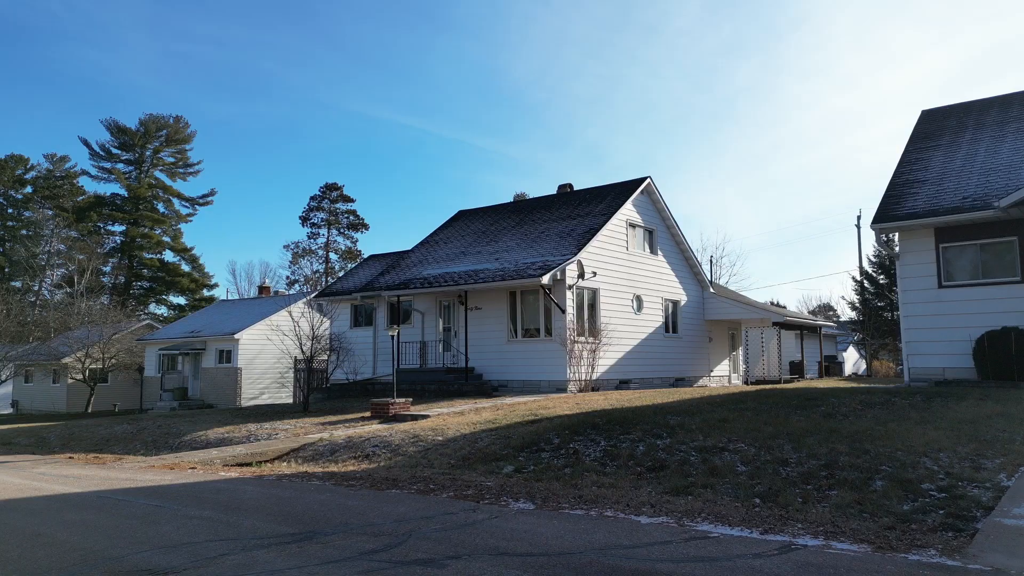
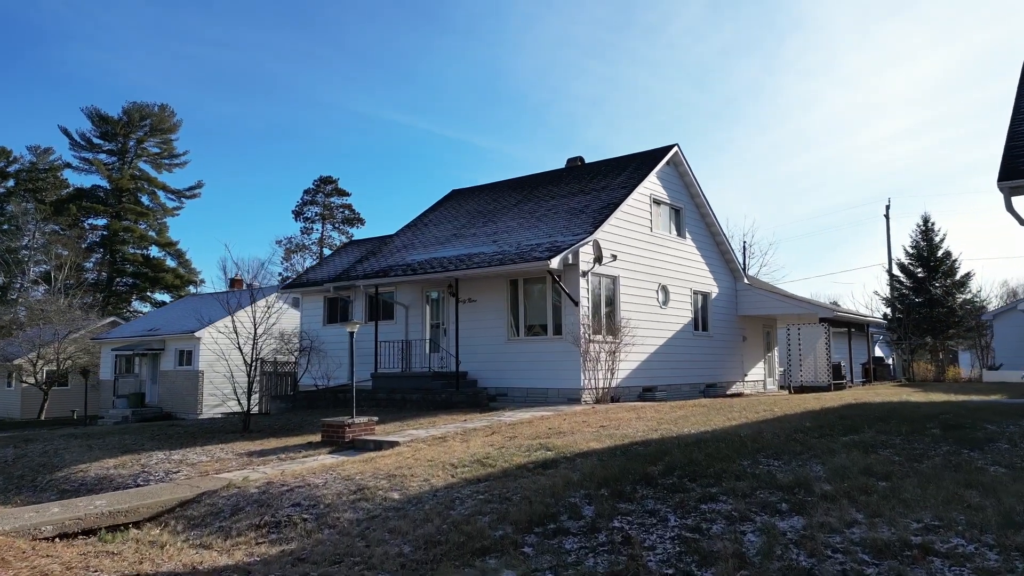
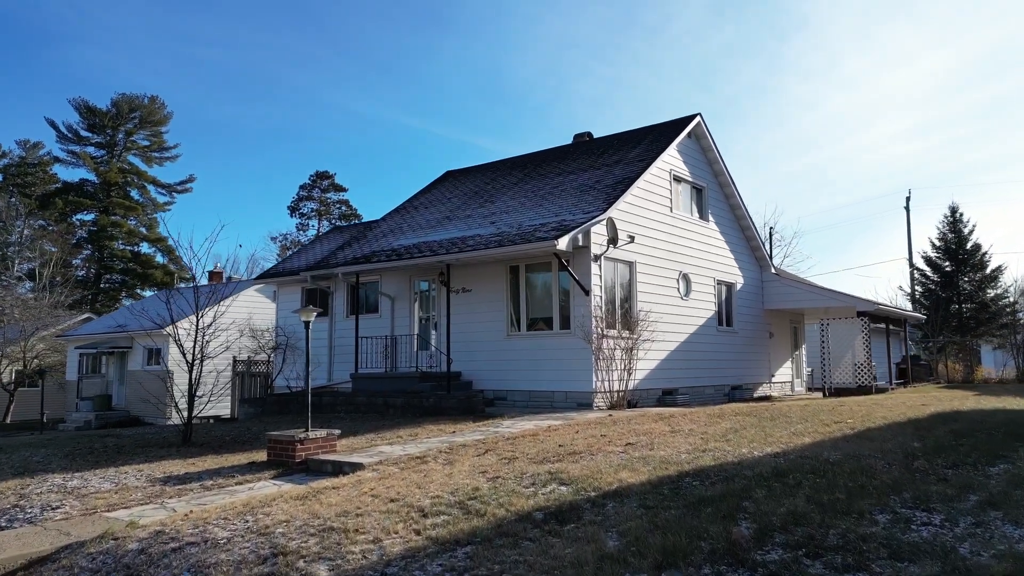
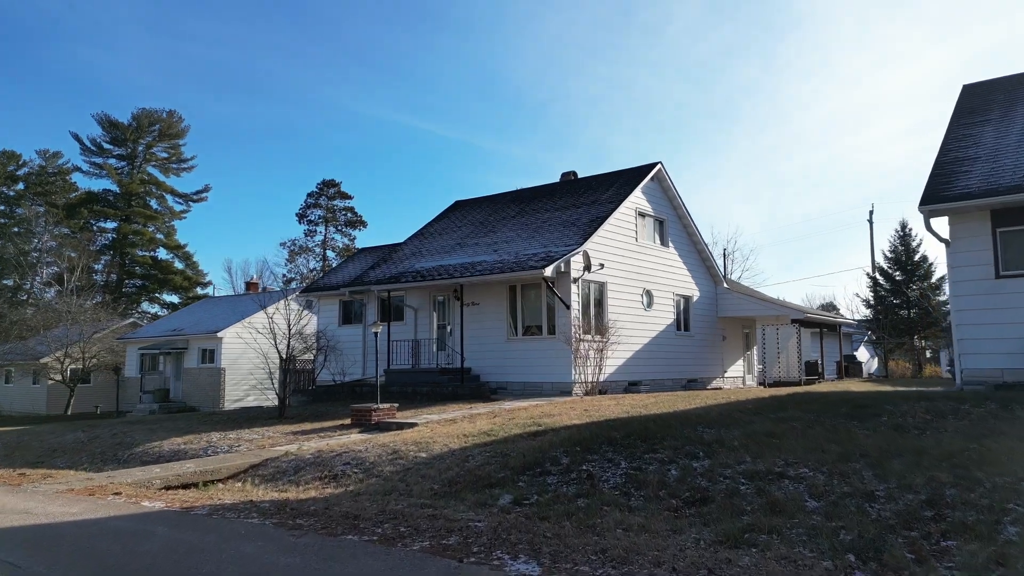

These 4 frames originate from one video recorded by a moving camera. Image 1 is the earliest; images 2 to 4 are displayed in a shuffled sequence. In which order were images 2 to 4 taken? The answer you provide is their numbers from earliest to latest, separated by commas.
4, 2, 3
